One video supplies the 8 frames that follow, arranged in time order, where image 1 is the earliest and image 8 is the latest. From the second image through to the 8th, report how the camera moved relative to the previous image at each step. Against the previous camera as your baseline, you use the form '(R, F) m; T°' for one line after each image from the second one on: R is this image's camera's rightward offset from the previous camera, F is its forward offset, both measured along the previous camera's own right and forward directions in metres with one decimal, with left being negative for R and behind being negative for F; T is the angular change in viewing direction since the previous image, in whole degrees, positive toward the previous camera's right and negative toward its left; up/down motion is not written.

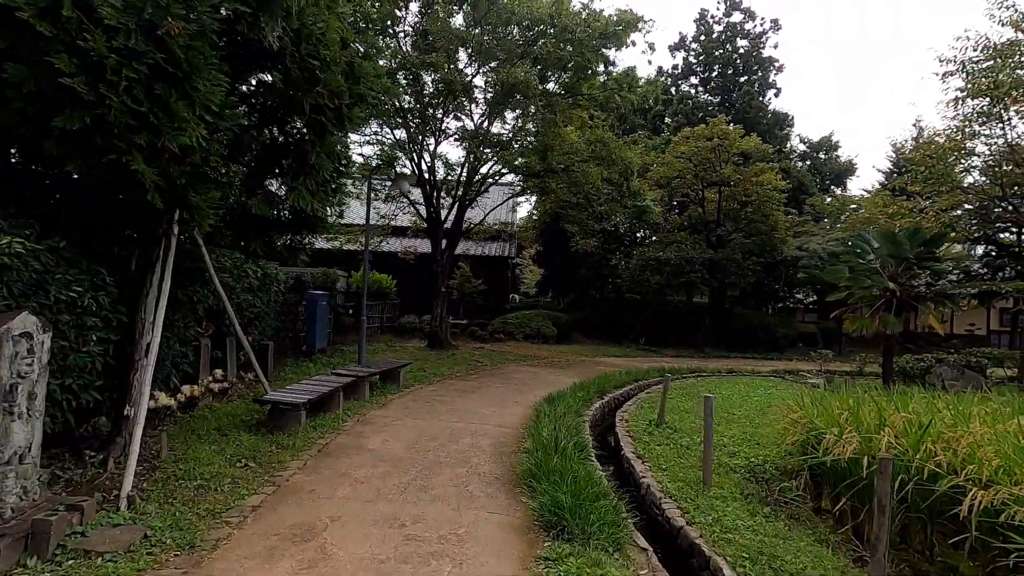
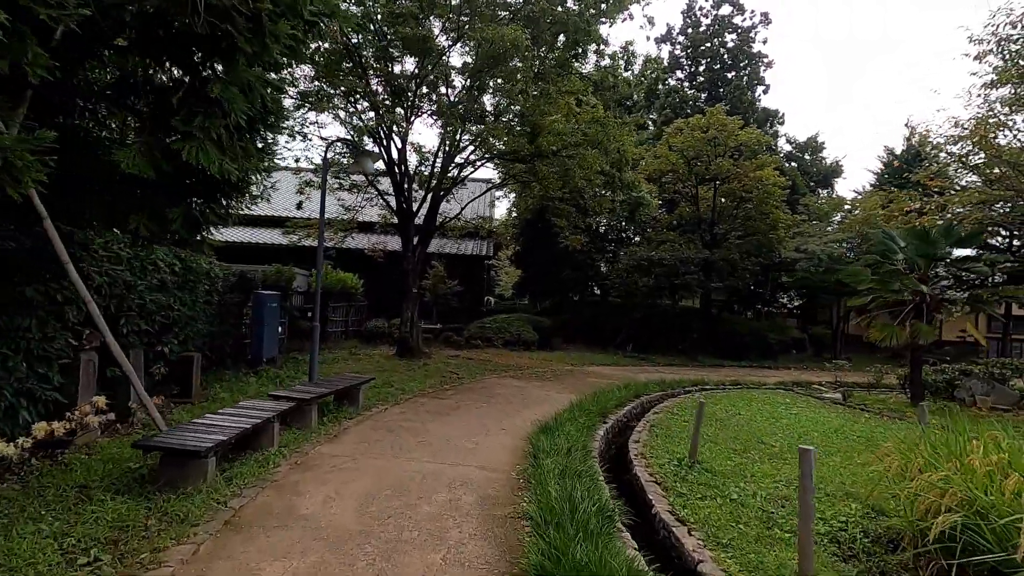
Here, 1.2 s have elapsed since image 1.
(-0.1, +1.3) m; +3°
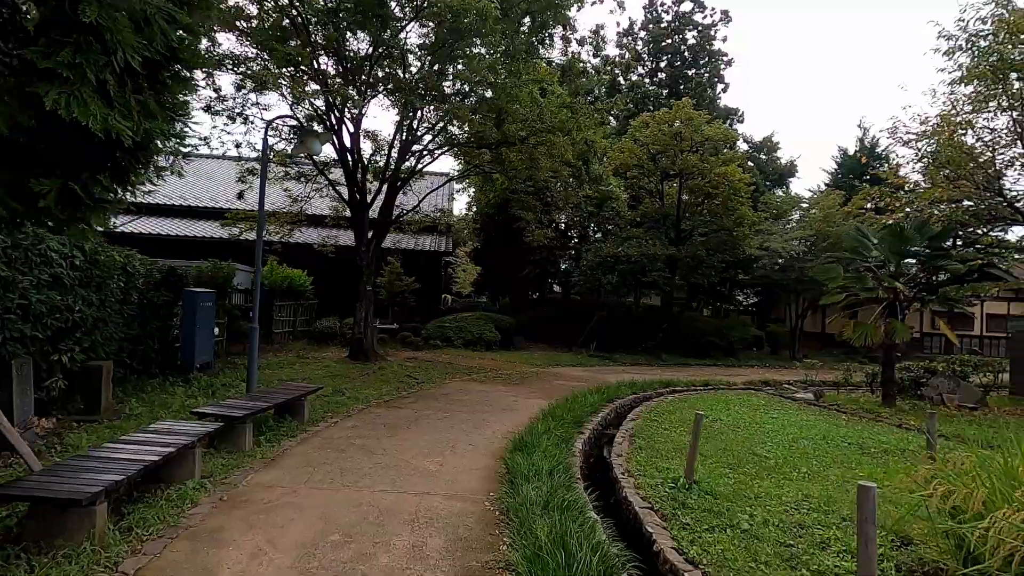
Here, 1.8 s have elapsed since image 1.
(-0.1, +0.6) m; +5°
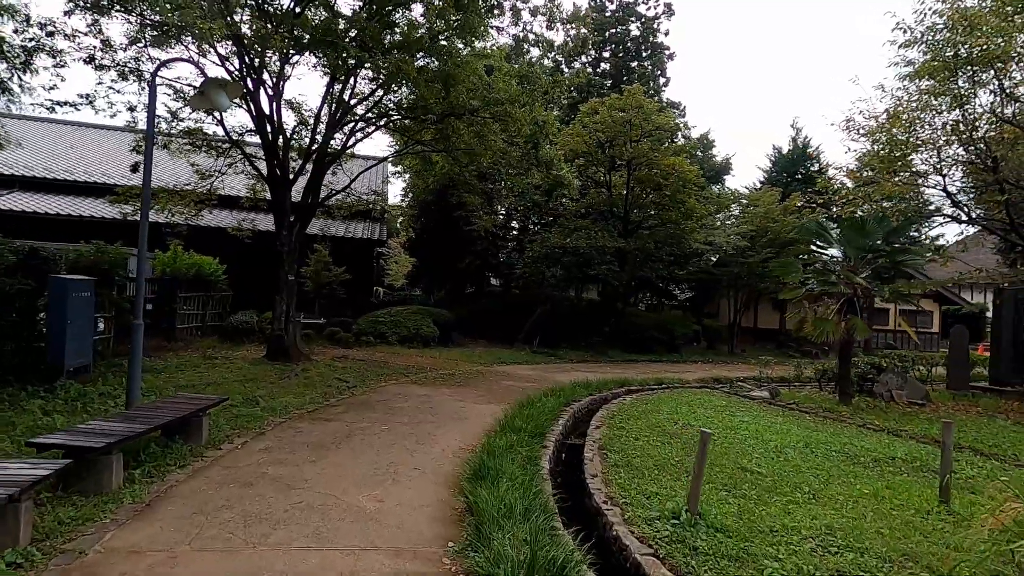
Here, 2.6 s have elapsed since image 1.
(-0.2, +0.9) m; +7°
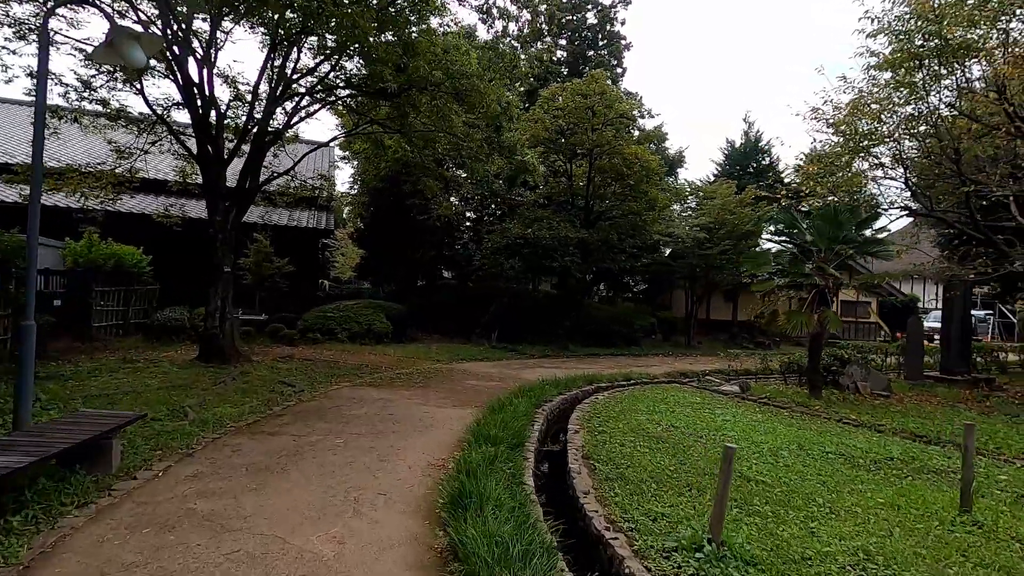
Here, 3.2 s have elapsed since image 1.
(-0.2, +0.6) m; +5°
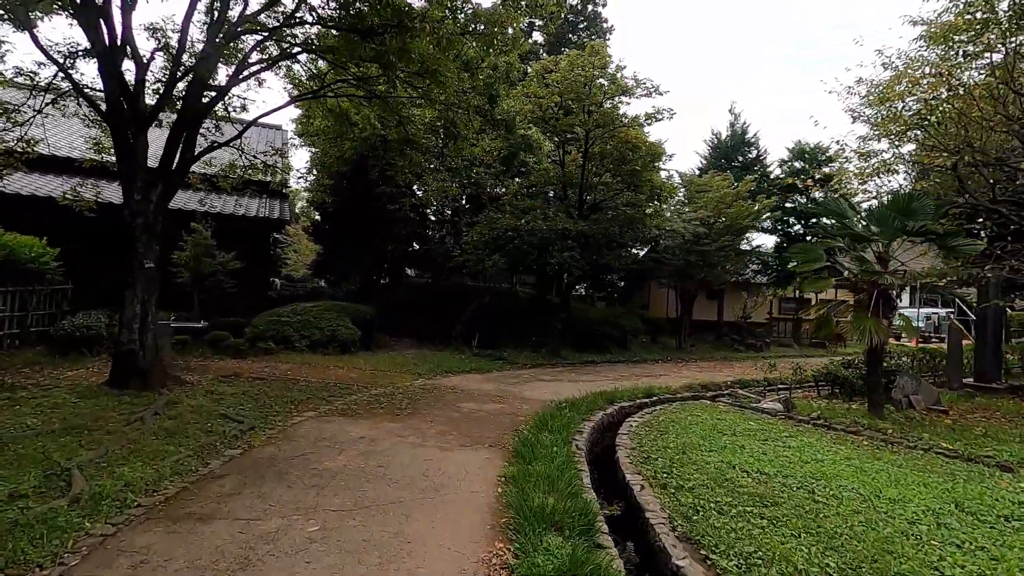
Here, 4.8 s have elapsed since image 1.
(-0.6, +1.5) m; +5°
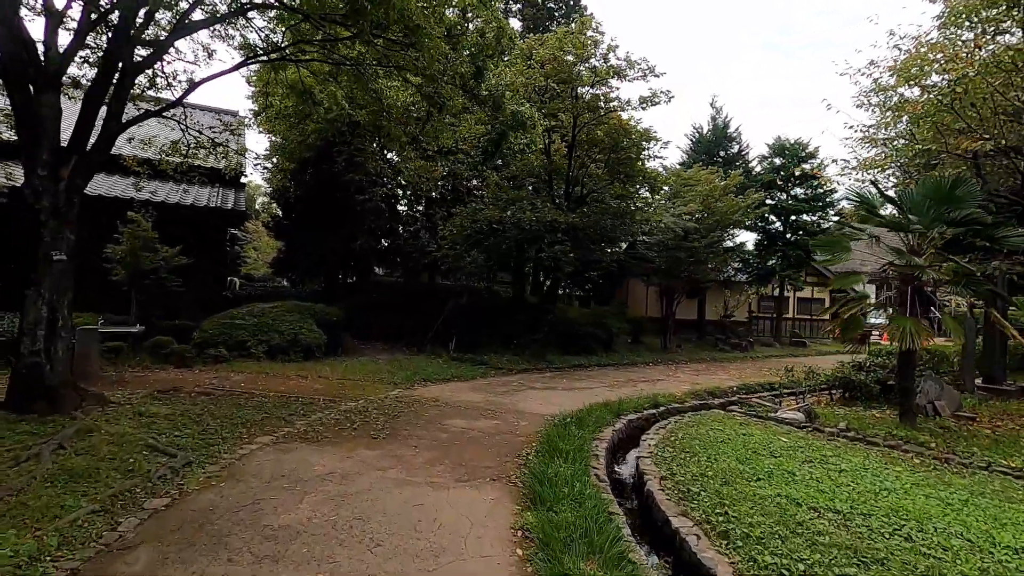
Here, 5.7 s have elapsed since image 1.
(-0.3, +0.9) m; +4°
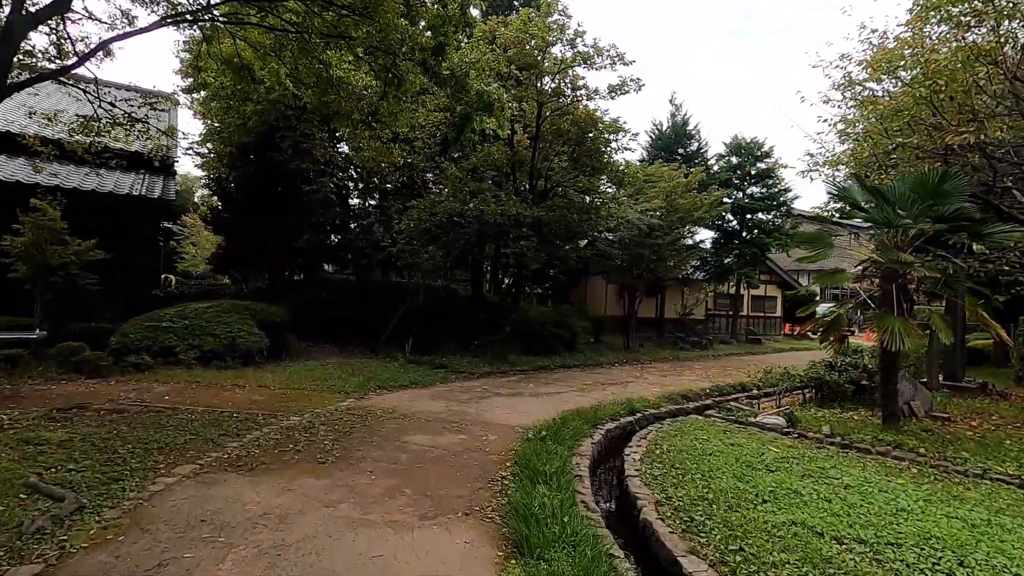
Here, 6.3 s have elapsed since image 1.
(-0.1, +0.6) m; +5°
